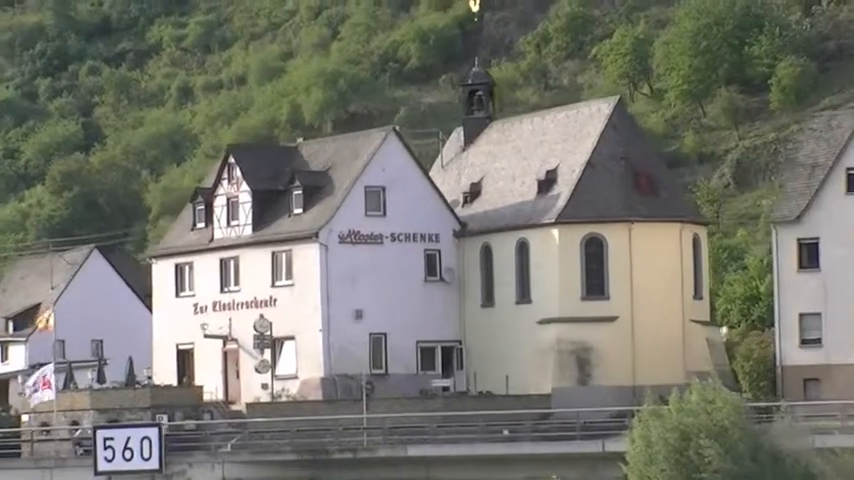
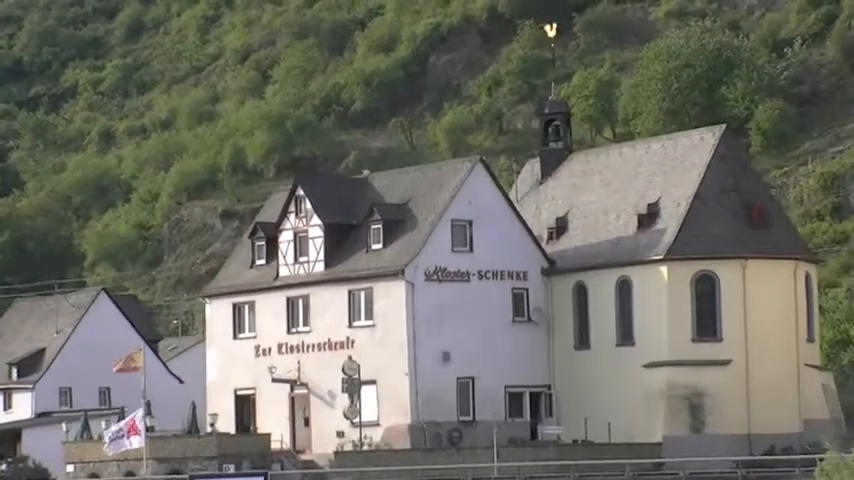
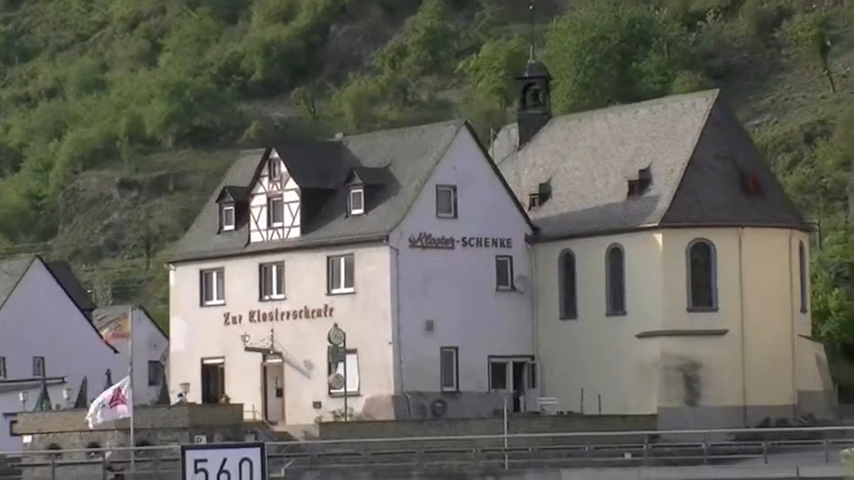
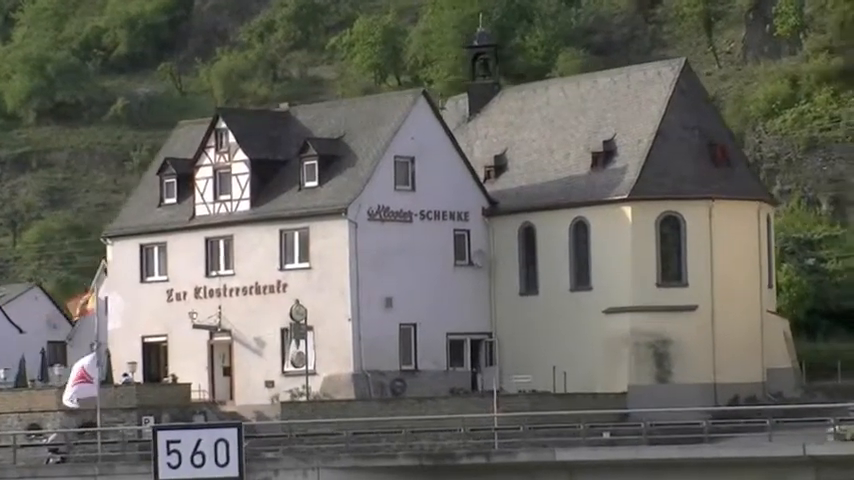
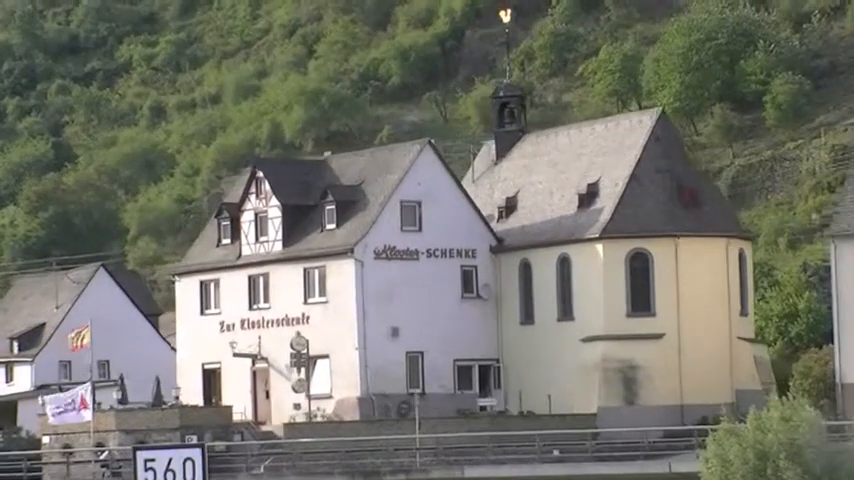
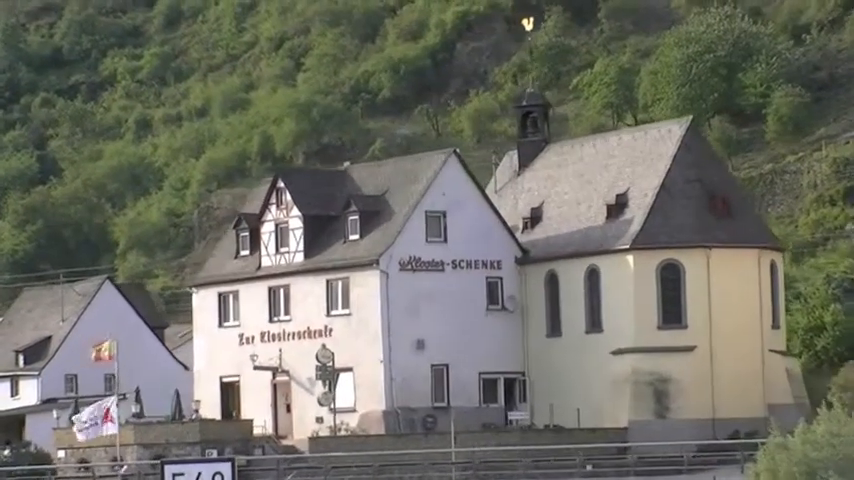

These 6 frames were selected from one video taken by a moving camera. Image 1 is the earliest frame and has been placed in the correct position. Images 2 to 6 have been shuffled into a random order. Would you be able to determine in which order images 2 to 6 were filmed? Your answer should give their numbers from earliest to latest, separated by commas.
5, 6, 2, 3, 4
